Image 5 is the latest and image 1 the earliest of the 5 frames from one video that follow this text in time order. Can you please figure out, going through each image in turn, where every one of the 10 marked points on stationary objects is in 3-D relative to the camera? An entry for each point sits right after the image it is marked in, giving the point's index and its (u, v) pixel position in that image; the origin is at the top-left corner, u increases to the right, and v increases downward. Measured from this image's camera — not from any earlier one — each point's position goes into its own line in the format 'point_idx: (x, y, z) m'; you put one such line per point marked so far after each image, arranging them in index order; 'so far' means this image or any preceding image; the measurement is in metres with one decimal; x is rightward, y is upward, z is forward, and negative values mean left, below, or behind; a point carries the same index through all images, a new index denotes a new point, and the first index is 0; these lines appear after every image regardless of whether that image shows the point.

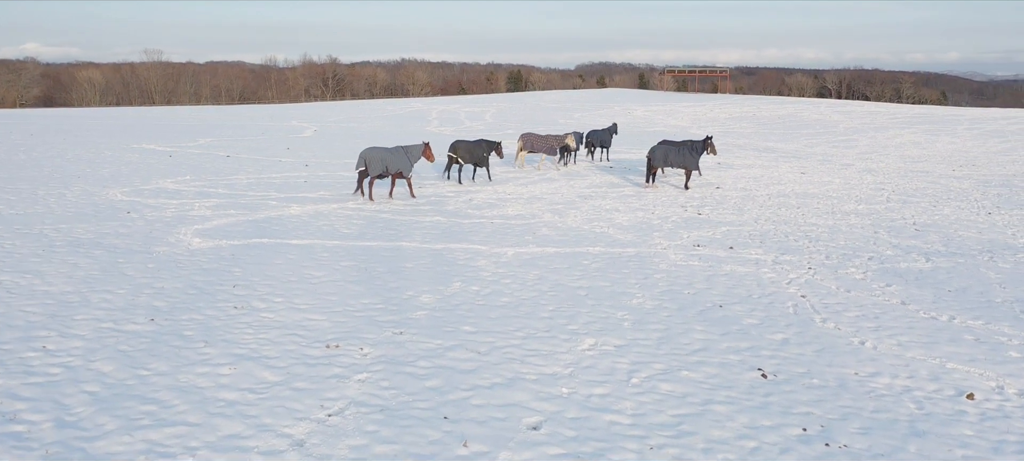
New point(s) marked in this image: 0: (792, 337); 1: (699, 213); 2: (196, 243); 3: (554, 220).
0: (+2.2, -0.8, +7.1) m
1: (+3.0, +0.3, +14.4) m
2: (-3.4, -0.1, +9.7) m
3: (+0.6, +0.1, +12.7) m
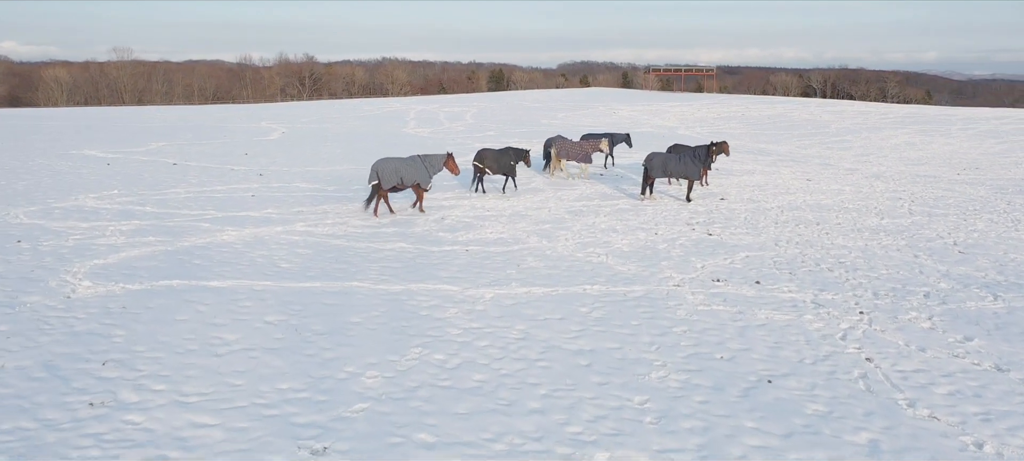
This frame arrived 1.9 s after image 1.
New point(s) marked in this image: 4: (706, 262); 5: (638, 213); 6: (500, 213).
0: (+2.1, -1.2, +5.0) m
1: (+2.7, 0.0, +12.4) m
2: (-3.6, -0.5, +7.6) m
3: (+0.4, -0.2, +10.7) m
4: (+2.2, -0.4, +10.2) m
5: (+2.0, +0.3, +14.2) m
6: (-0.2, +0.3, +13.3) m
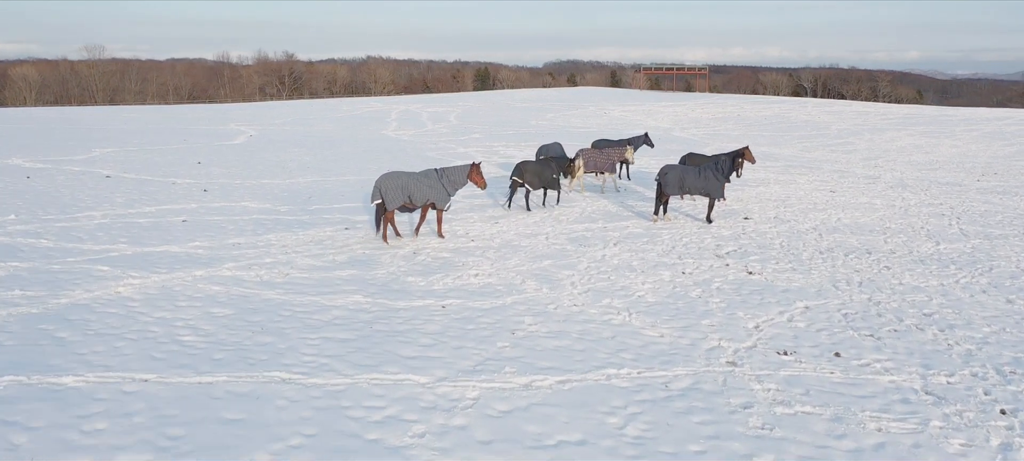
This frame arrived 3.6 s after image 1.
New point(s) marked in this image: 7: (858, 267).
0: (+2.1, -1.6, +2.6) m
1: (+2.6, -0.5, +10.0) m
2: (-3.6, -0.9, +5.0) m
3: (+0.3, -0.6, +8.2) m
4: (+2.1, -0.8, +7.8) m
5: (+1.9, -0.1, +11.8) m
6: (-0.3, -0.2, +10.8) m
7: (+4.2, -0.4, +10.8) m
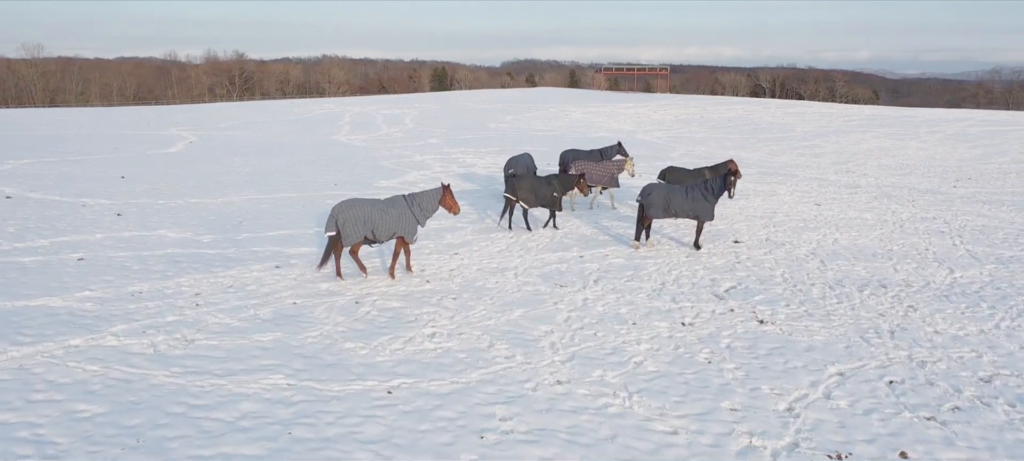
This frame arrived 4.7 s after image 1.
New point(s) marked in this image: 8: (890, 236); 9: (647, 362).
0: (+2.1, -2.0, +0.9) m
1: (+2.3, -0.8, +8.4) m
2: (-3.7, -1.3, +3.1) m
3: (0.0, -1.0, +6.5) m
4: (+1.9, -1.2, +6.1) m
5: (+1.4, -0.5, +10.1) m
6: (-0.7, -0.6, +9.0) m
7: (+3.8, -0.8, +9.2) m
8: (+6.2, -0.1, +14.7) m
9: (+1.0, -1.0, +6.8) m
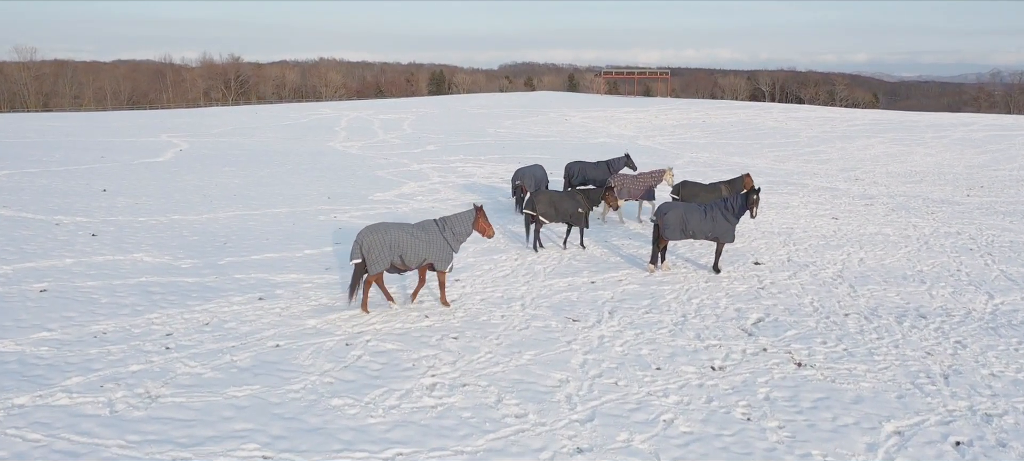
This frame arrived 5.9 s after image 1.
0: (+2.2, -2.2, +0.1) m
1: (+2.4, -1.1, +7.5) m
2: (-3.6, -1.6, +2.2) m
3: (+0.1, -1.3, +5.6) m
4: (+2.0, -1.4, +5.3) m
5: (+1.5, -0.8, +9.3) m
6: (-0.6, -0.8, +8.2) m
7: (+3.9, -1.1, +8.3) m
8: (+6.3, -0.4, +13.8) m
9: (+1.1, -1.3, +6.0) m
